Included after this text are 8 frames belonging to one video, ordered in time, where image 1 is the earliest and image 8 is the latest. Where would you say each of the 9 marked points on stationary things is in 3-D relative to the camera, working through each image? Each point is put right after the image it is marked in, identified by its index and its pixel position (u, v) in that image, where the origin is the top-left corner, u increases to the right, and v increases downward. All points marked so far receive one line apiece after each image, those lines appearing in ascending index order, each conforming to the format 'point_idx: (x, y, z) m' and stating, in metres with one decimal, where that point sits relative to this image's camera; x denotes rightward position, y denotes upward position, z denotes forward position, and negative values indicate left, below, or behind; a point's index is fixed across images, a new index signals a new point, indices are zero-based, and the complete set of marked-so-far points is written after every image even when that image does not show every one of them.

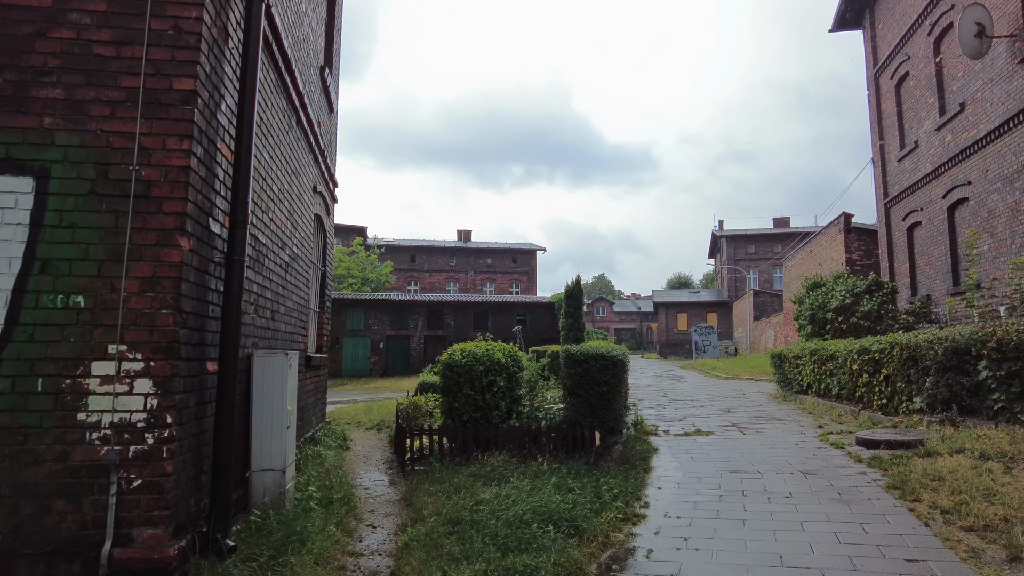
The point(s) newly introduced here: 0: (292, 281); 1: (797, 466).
0: (-2.0, +0.1, +6.1) m
1: (+2.8, -1.7, +6.5) m
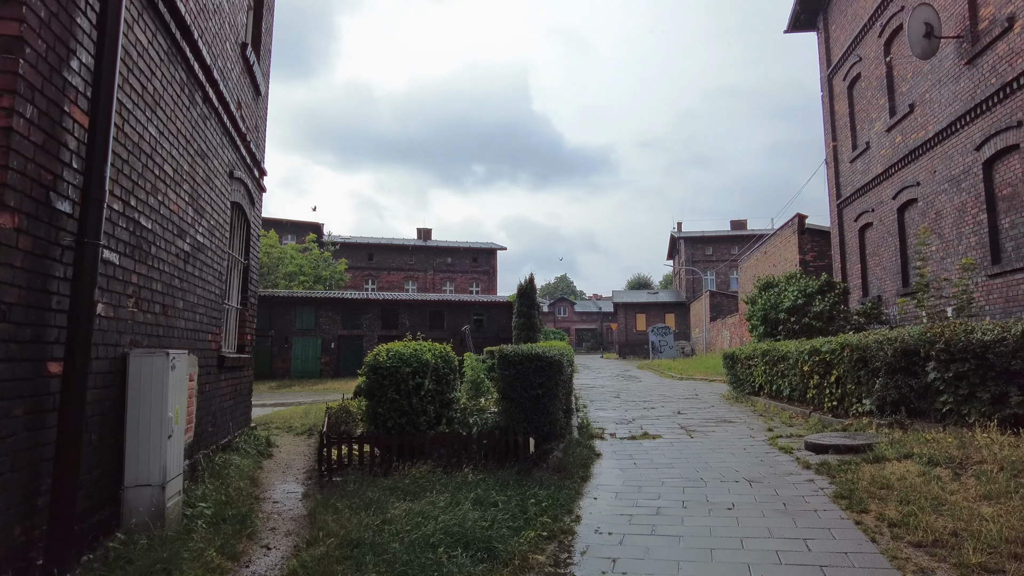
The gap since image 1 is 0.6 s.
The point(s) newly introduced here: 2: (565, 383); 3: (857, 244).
0: (-2.6, +0.1, +5.5) m
1: (+2.1, -1.7, +6.2) m
2: (+0.6, -1.0, +6.9) m
3: (+7.9, +1.0, +15.3) m
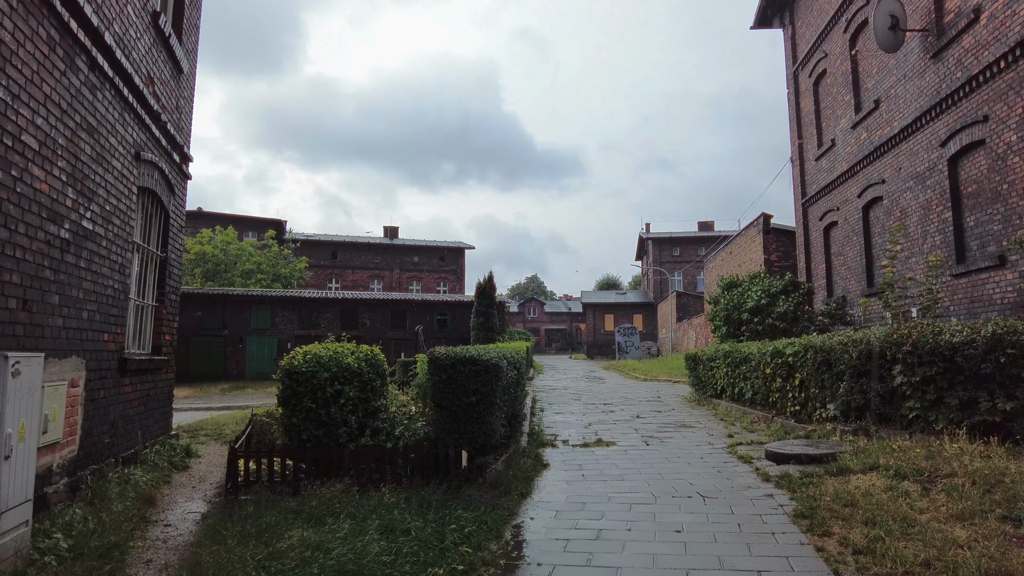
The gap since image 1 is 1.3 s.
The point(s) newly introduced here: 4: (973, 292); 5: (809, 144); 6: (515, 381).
0: (-3.2, +0.2, +4.8) m
1: (+1.6, -1.7, +5.7) m
2: (0.0, -0.9, +6.4) m
3: (+7.0, +1.0, +15.0) m
4: (+6.3, -0.1, +9.1) m
5: (+7.1, +3.5, +15.9) m
6: (0.0, -1.0, +7.0) m
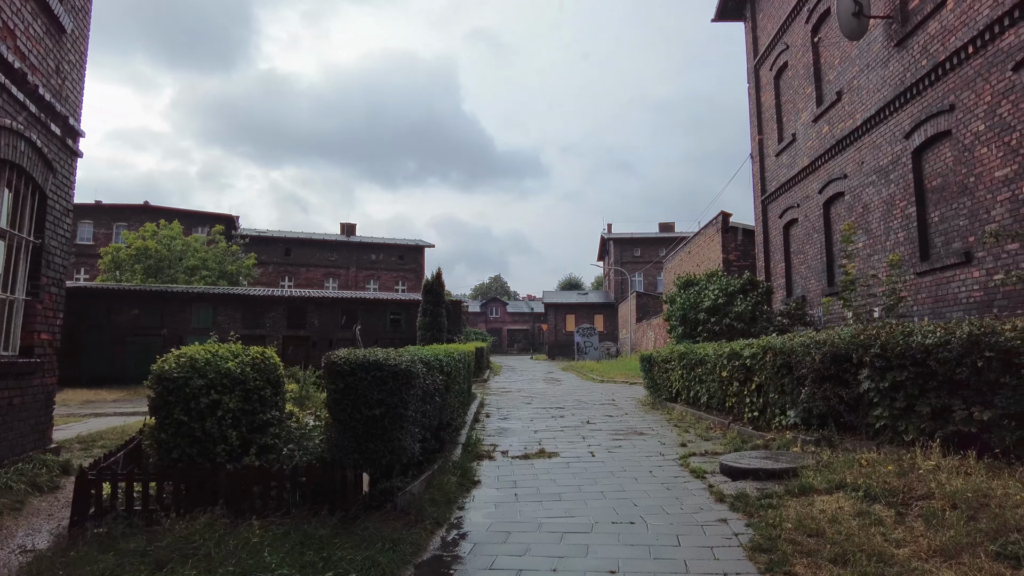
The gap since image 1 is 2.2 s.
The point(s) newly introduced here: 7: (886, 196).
0: (-3.7, +0.3, +3.8) m
1: (+1.0, -1.6, +5.0) m
2: (-0.7, -0.9, +5.6) m
3: (+5.9, +1.0, +14.6) m
4: (+5.5, 0.0, +8.6) m
5: (+6.0, +3.5, +15.4) m
6: (-0.6, -0.9, +6.2) m
7: (+5.7, +1.4, +10.0) m
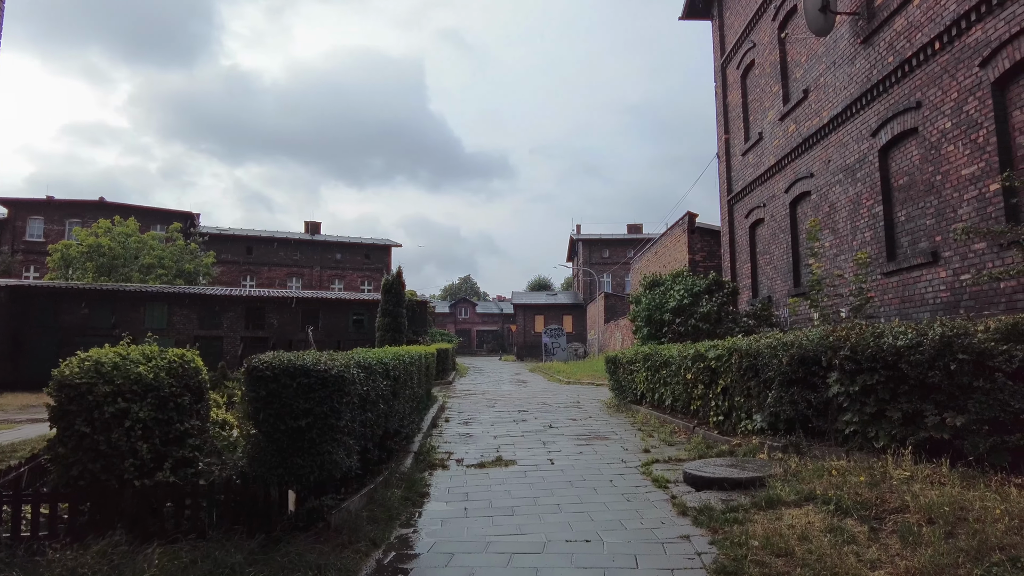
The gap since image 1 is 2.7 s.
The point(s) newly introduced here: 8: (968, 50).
0: (-4.0, +0.3, +3.3) m
1: (+0.6, -1.6, +4.6) m
2: (-1.1, -0.9, +5.1) m
3: (+5.1, +1.0, +14.4) m
4: (+5.0, 0.0, +8.5) m
5: (+5.2, +3.5, +15.3) m
6: (-1.1, -0.9, +5.7) m
7: (+5.1, +1.4, +9.9) m
8: (+5.1, +2.6, +7.4) m
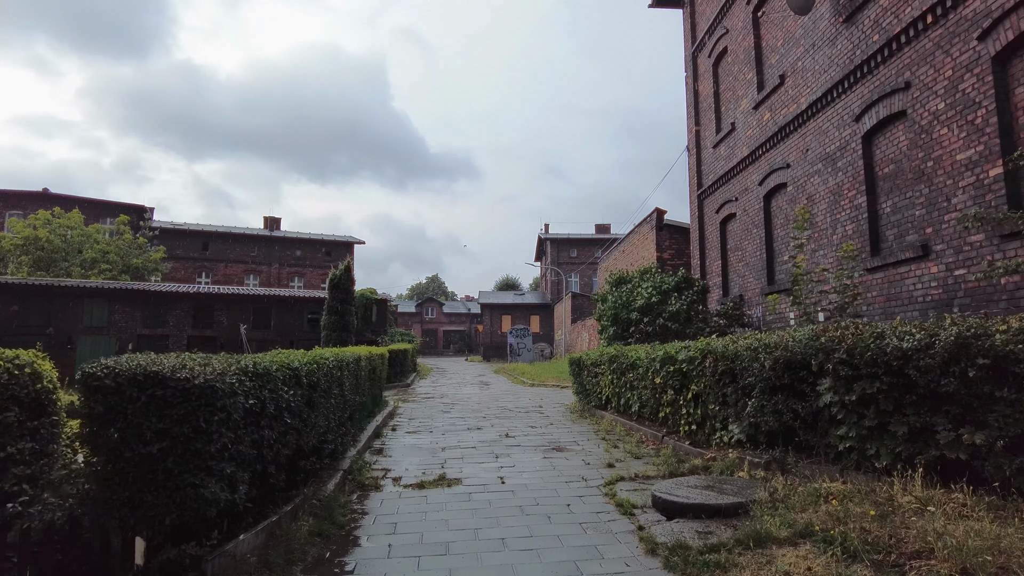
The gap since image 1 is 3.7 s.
0: (-4.3, +0.4, +2.2) m
1: (+0.2, -1.6, +3.7) m
2: (-1.5, -0.8, +4.2) m
3: (+4.3, +1.0, +13.7) m
4: (+4.4, 0.0, +7.8) m
5: (+4.3, +3.5, +14.6) m
6: (-1.5, -0.8, +4.8) m
7: (+4.4, +1.4, +9.2) m
8: (+4.6, +2.7, +6.7) m
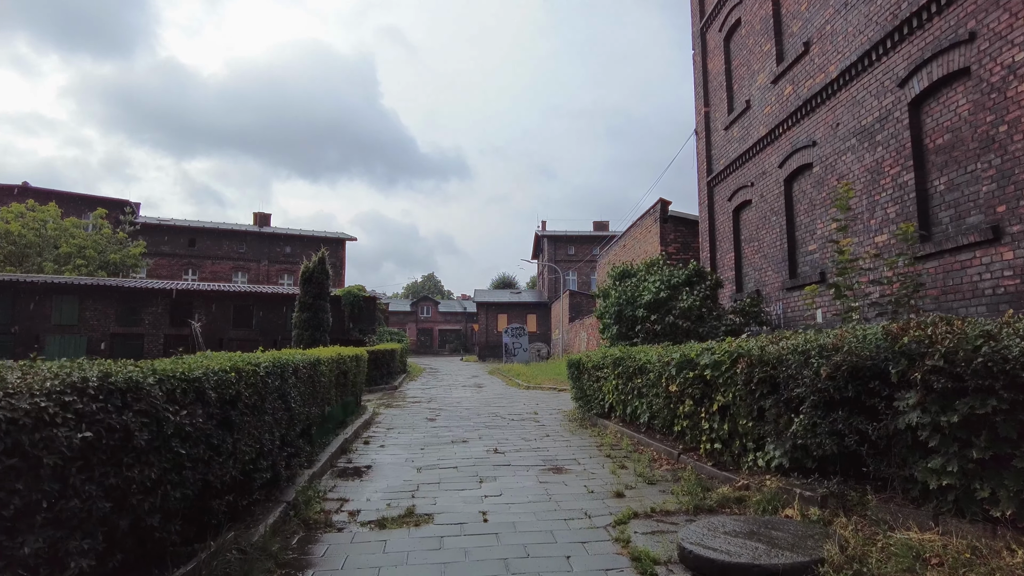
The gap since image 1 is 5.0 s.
0: (-4.4, +0.5, +1.0) m
1: (+0.1, -1.5, +2.5) m
2: (-1.6, -0.7, +3.0) m
3: (+4.1, +1.1, +12.5) m
4: (+4.3, +0.1, +6.6) m
5: (+4.2, +3.6, +13.4) m
6: (-1.6, -0.7, +3.5) m
7: (+4.3, +1.5, +8.0) m
8: (+4.5, +2.8, +5.5) m
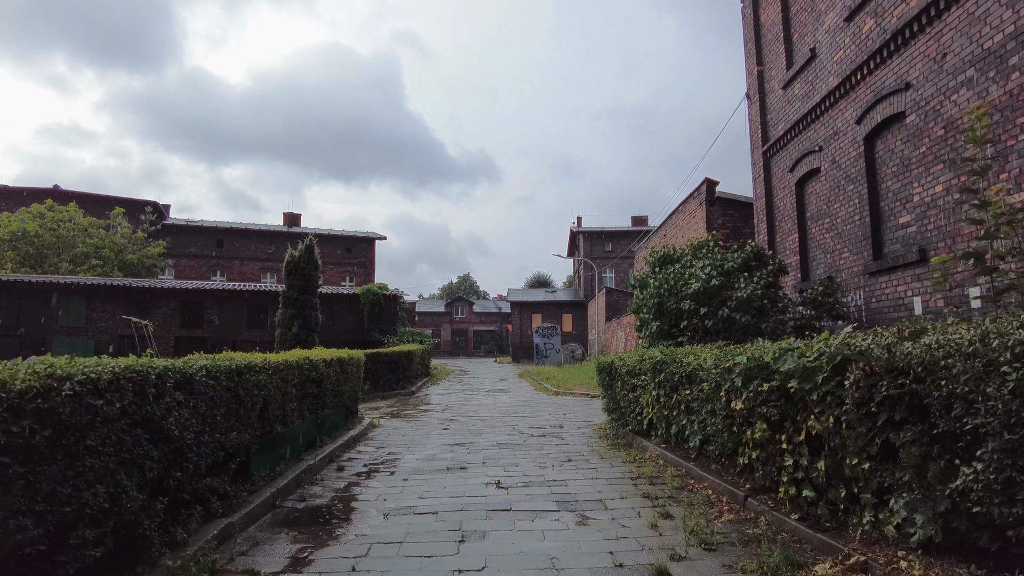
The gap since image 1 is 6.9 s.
0: (-4.8, +0.6, -0.6) m
1: (-0.1, -1.3, +0.7) m
2: (-1.8, -0.5, +1.3) m
3: (+4.4, +1.3, +10.5) m
4: (+4.3, +0.3, +4.5) m
5: (+4.5, +3.8, +11.4) m
6: (-1.8, -0.6, +1.8) m
7: (+4.4, +1.7, +5.9) m
8: (+4.3, +3.0, +3.4) m
